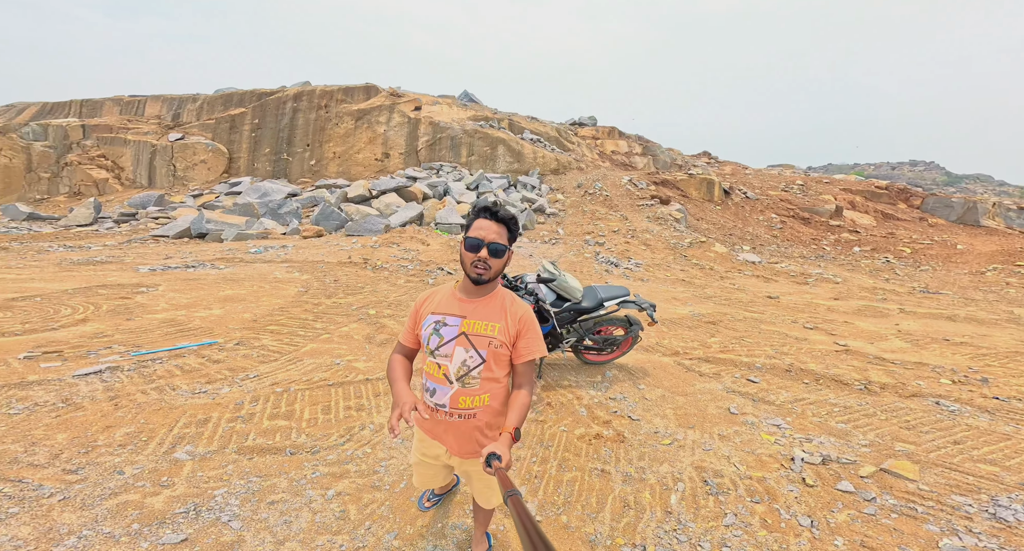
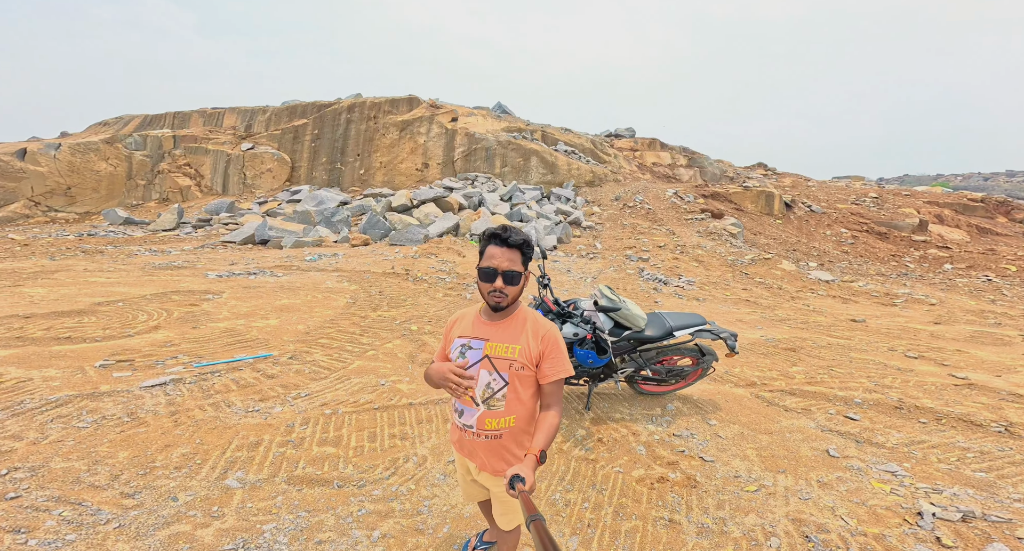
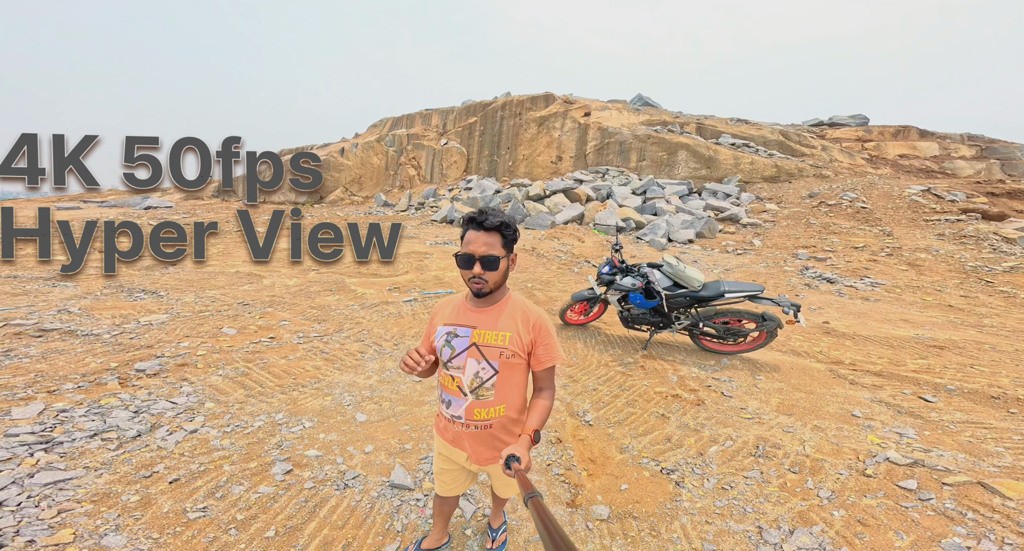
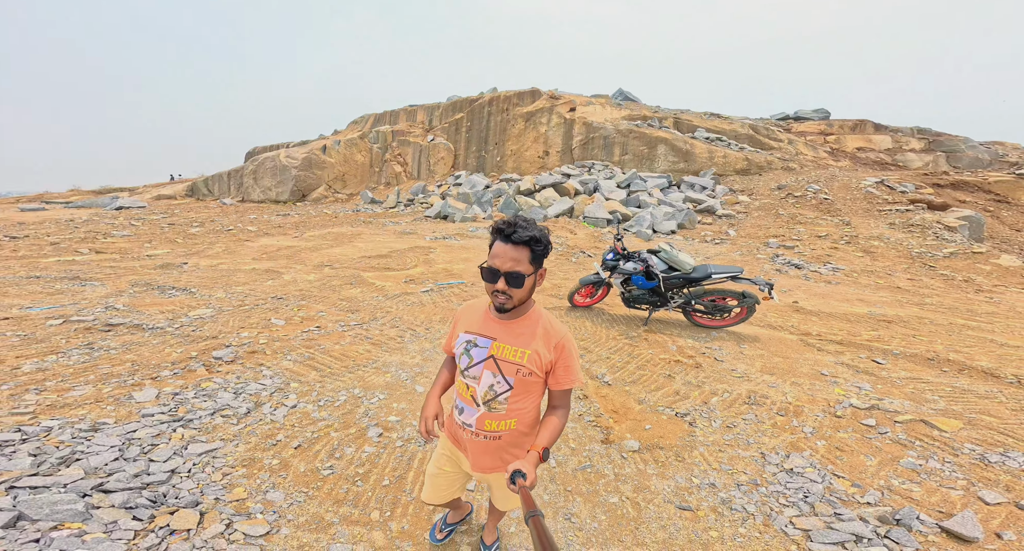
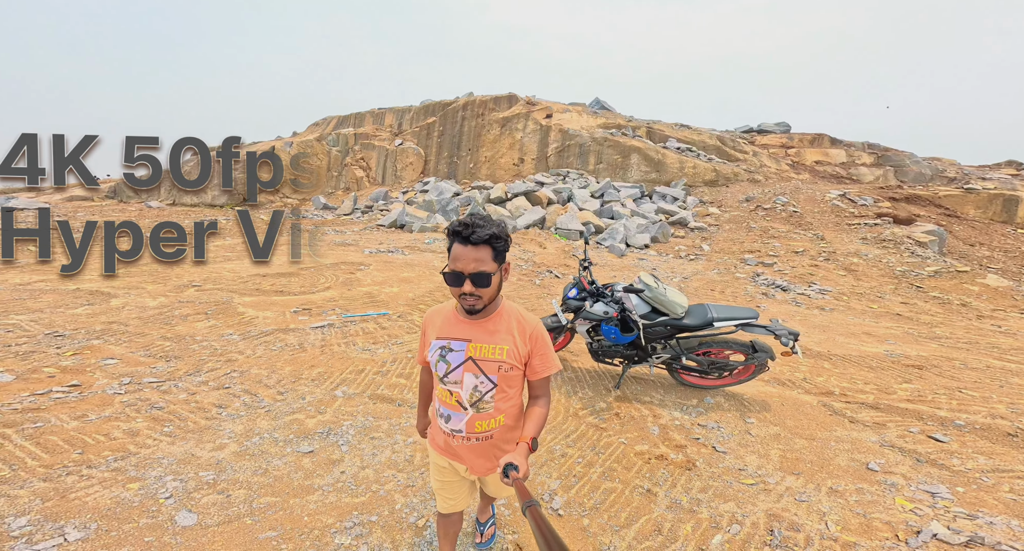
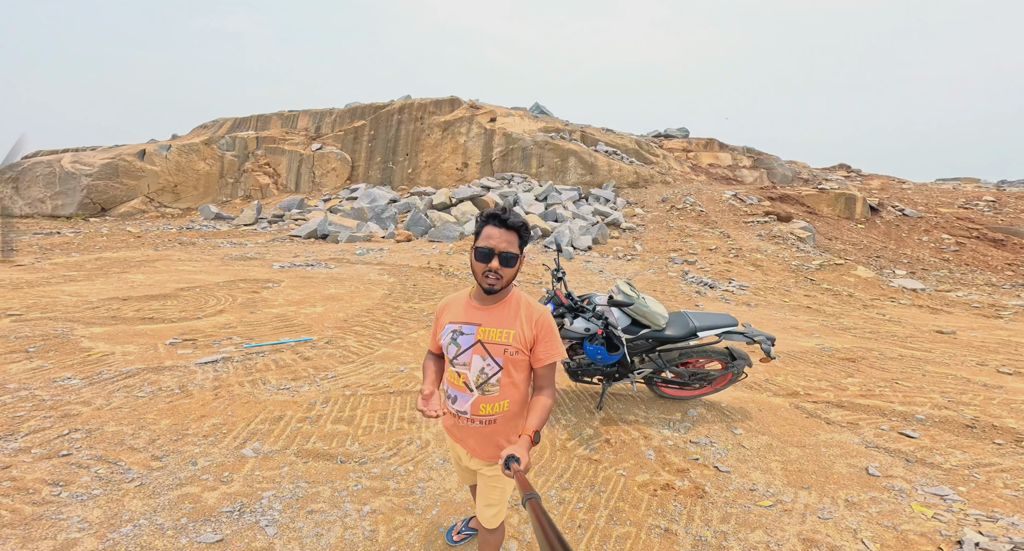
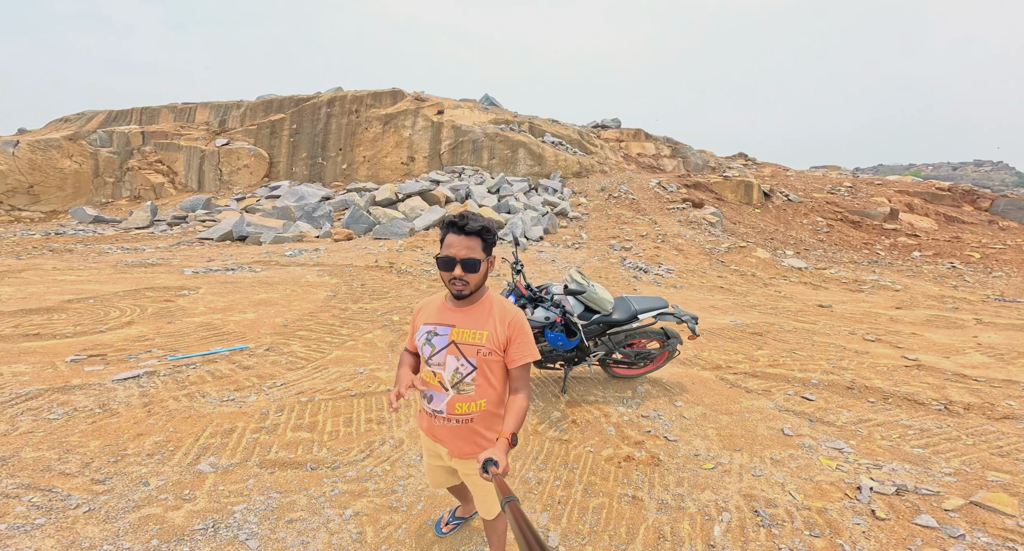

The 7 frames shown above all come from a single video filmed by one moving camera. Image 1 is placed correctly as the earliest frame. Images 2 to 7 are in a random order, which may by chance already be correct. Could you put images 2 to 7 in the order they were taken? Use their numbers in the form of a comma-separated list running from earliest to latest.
7, 2, 6, 5, 3, 4
